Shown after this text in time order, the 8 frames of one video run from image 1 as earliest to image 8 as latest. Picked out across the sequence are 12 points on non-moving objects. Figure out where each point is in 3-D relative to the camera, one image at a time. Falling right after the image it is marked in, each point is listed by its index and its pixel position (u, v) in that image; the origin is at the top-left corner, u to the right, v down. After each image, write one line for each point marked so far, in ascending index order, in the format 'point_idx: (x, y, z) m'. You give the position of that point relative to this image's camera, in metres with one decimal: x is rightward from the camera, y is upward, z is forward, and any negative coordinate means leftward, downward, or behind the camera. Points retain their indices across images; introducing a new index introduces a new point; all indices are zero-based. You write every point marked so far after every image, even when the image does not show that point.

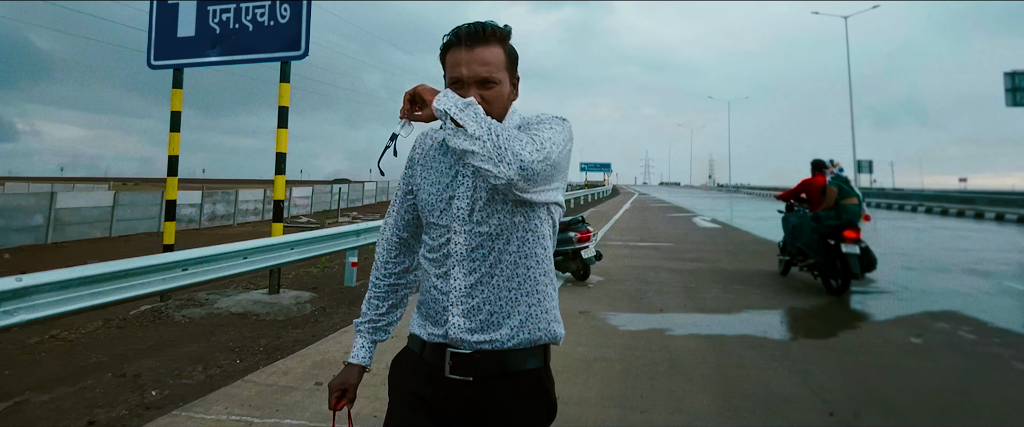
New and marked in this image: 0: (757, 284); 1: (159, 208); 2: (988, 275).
0: (+2.8, -0.8, +6.6) m
1: (-8.9, +0.2, +15.1) m
2: (+6.0, -0.8, +7.3) m
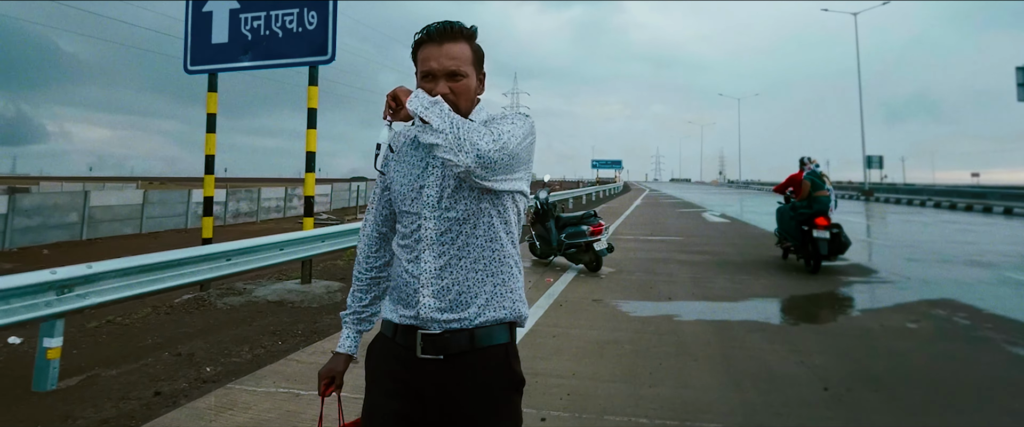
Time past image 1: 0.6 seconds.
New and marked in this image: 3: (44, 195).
0: (+3.0, -0.7, +6.8) m
1: (-8.6, +0.2, +15.6) m
2: (+6.2, -0.7, +7.5) m
3: (-9.5, +0.4, +11.8) m
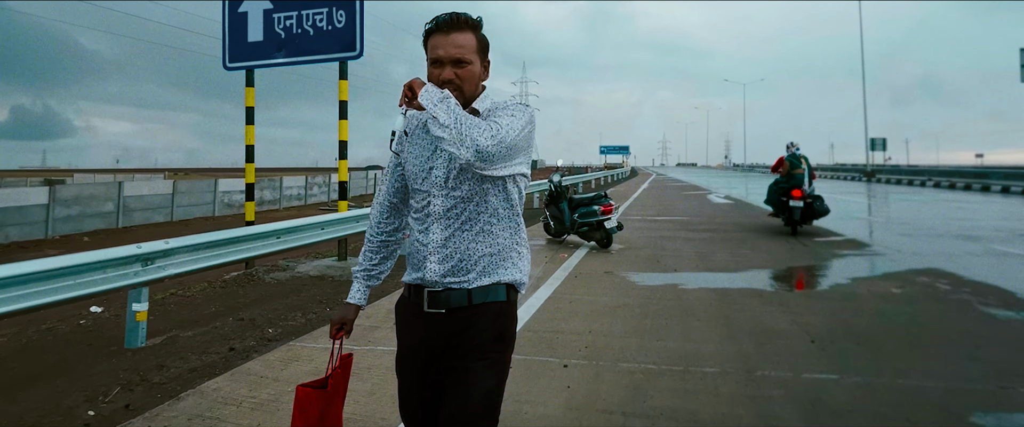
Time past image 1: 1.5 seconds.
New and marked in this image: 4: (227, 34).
0: (+3.2, -0.4, +7.3) m
1: (-8.3, +0.5, +16.2) m
2: (+6.4, -0.4, +8.0) m
3: (-9.2, +0.6, +12.4) m
4: (-3.5, +2.2, +7.1) m
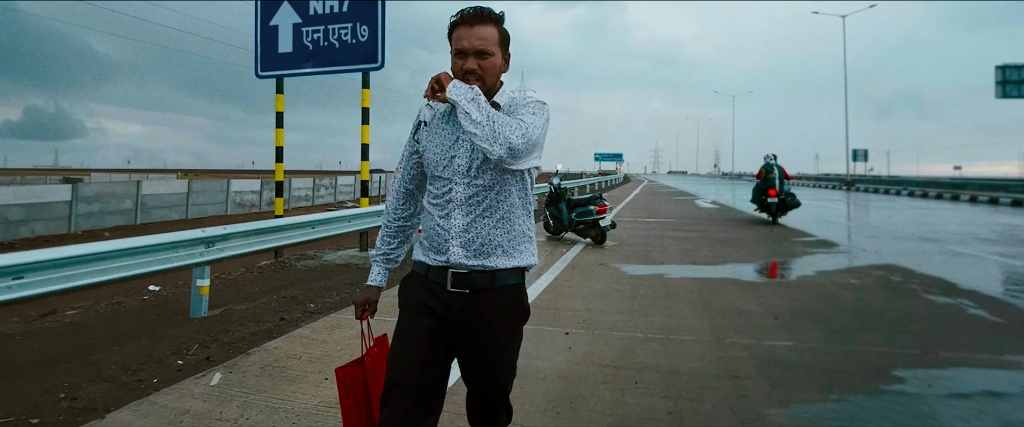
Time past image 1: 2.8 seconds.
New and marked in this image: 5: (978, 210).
0: (+3.2, -0.4, +8.1) m
1: (-8.3, +0.5, +16.9) m
2: (+6.4, -0.4, +8.8) m
3: (-9.2, +0.6, +13.1) m
4: (-3.4, +2.3, +7.9) m
5: (+10.3, +0.1, +13.0) m
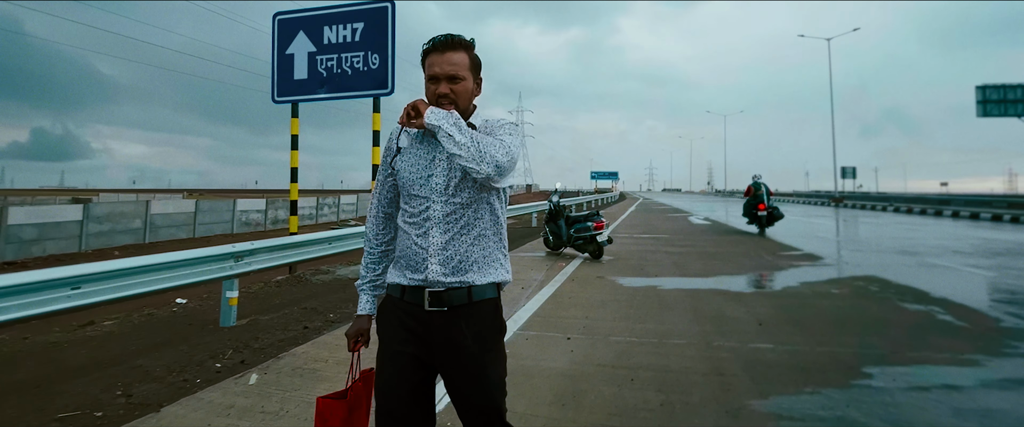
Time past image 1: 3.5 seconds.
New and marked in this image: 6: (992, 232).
0: (+3.2, -0.7, +8.5) m
1: (-8.4, 0.0, +17.3) m
2: (+6.4, -0.7, +9.2) m
3: (-9.2, +0.2, +13.4) m
4: (-3.4, +2.0, +8.3) m
5: (+10.3, -0.2, +13.5) m
6: (+9.9, -0.4, +12.0) m
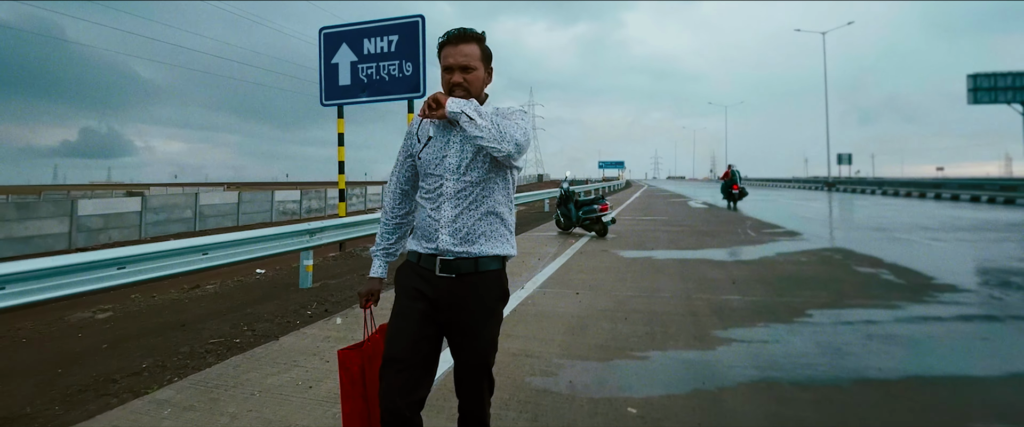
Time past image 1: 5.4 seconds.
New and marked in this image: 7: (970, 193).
0: (+3.5, -0.4, +9.8) m
1: (-7.9, +0.3, +18.7) m
2: (+6.7, -0.3, +10.4) m
3: (-8.9, +0.4, +14.9) m
4: (-3.1, +2.2, +9.7) m
5: (+10.7, +0.2, +14.6) m
6: (+10.3, +0.1, +13.1) m
7: (+13.5, +0.6, +17.2) m
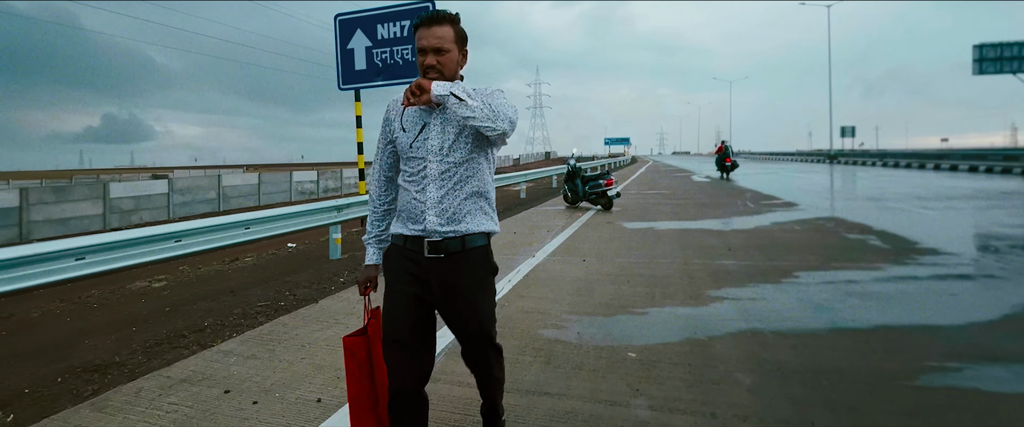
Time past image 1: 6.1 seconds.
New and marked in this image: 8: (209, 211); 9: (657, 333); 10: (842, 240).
0: (+3.7, +0.1, +10.3) m
1: (-7.6, +0.9, +19.3) m
2: (+6.9, +0.2, +10.9) m
3: (-8.6, +0.9, +15.5) m
4: (-3.0, +2.6, +10.2) m
5: (+10.9, +1.0, +15.0) m
6: (+10.5, +0.8, +13.5) m
7: (+13.8, +1.5, +17.5) m
8: (-8.5, 0.0, +16.2) m
9: (+1.2, -1.0, +4.7) m
10: (+4.3, -0.3, +7.6) m
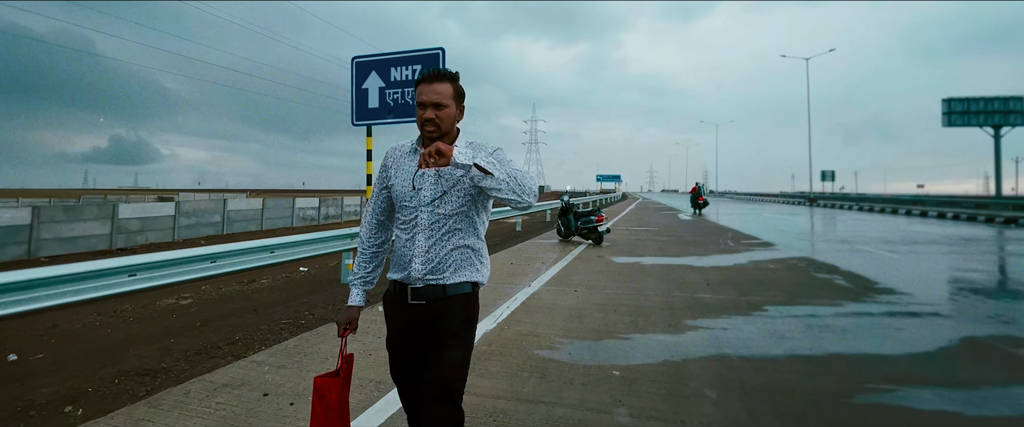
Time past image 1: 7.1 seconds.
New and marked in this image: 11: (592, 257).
0: (+3.6, -0.6, +11.0) m
1: (-7.8, +0.1, +19.9) m
2: (+6.8, -0.6, +11.7) m
3: (-8.7, +0.3, +16.1) m
4: (-3.0, +2.1, +10.9) m
5: (+10.8, -0.2, +15.9) m
6: (+10.4, -0.3, +14.4) m
7: (+13.6, +0.1, +18.4) m
8: (-8.7, -0.6, +16.7) m
9: (+1.2, -1.3, +5.4) m
10: (+4.3, -0.9, +8.4) m
11: (+1.3, -0.7, +9.8) m
